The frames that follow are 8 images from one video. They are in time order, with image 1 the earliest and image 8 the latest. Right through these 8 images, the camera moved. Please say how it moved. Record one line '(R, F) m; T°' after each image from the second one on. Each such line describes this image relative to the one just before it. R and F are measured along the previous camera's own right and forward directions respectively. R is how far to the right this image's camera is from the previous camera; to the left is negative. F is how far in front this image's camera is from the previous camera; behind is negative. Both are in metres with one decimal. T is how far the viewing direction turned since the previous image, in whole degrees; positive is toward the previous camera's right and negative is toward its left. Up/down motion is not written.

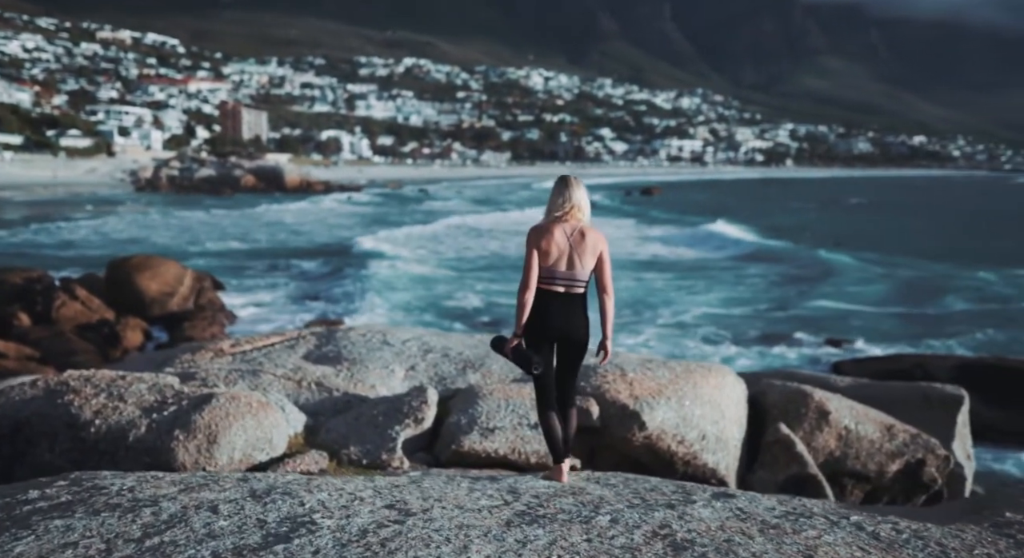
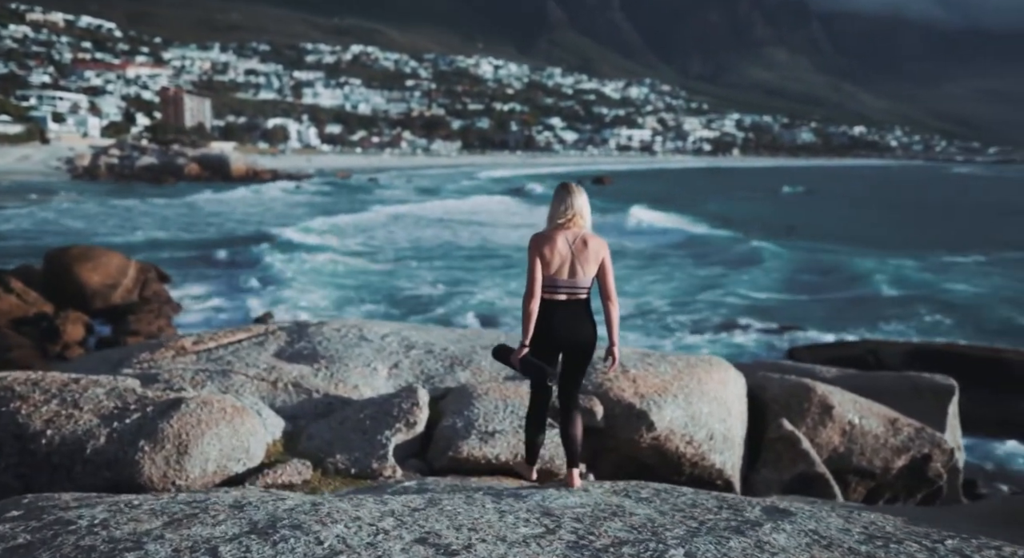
(-0.3, +0.4) m; +3°
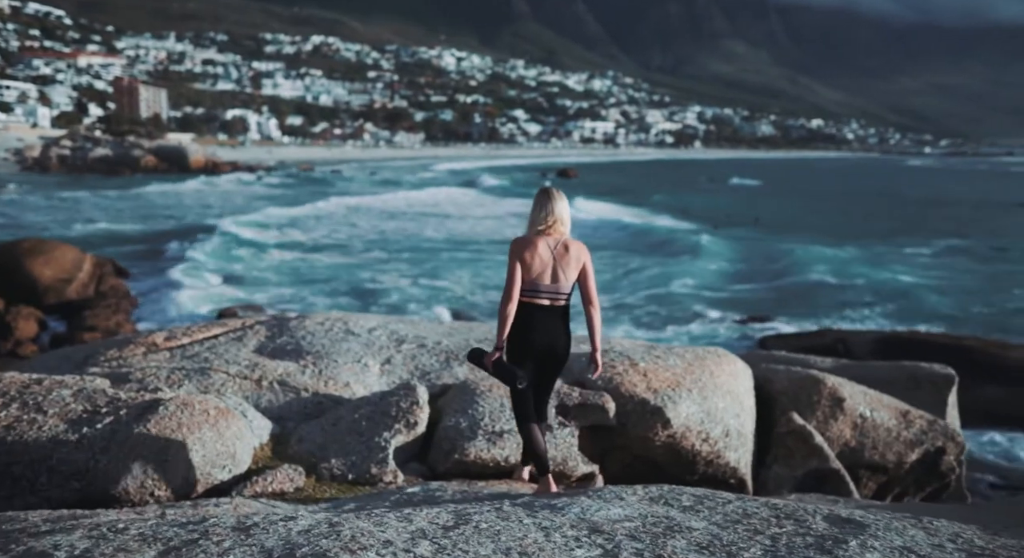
(-0.2, +0.3) m; +2°
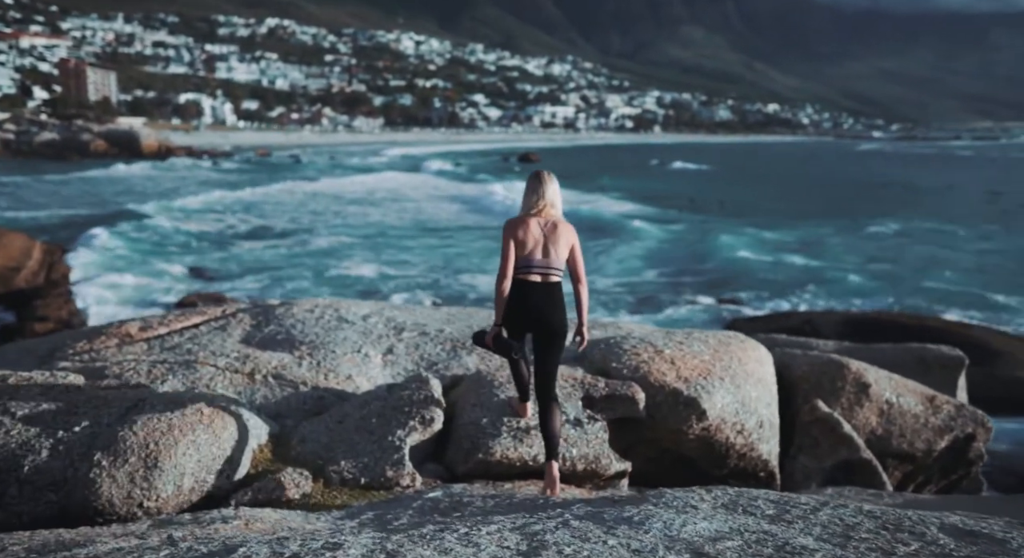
(-0.3, +0.4) m; +3°
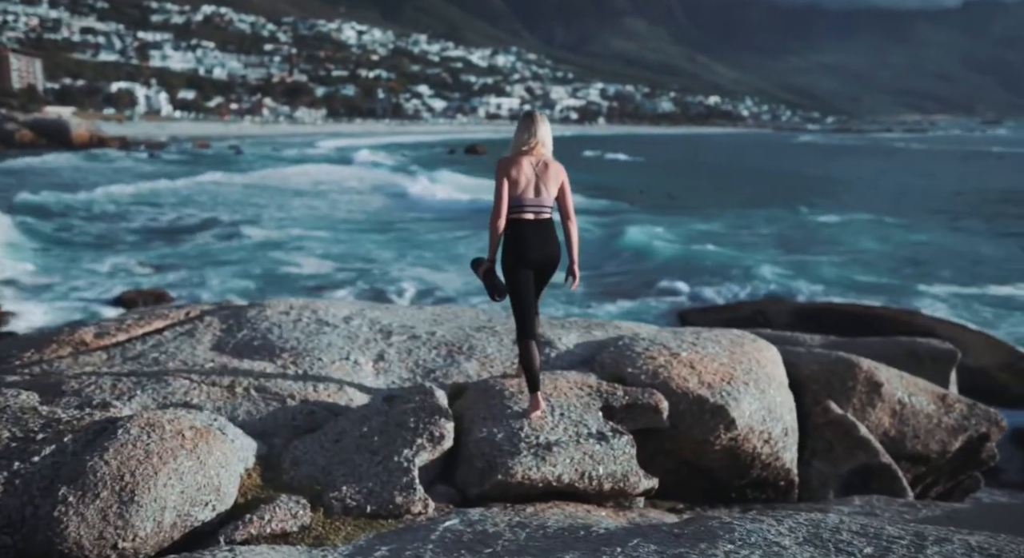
(-0.3, +0.4) m; +4°
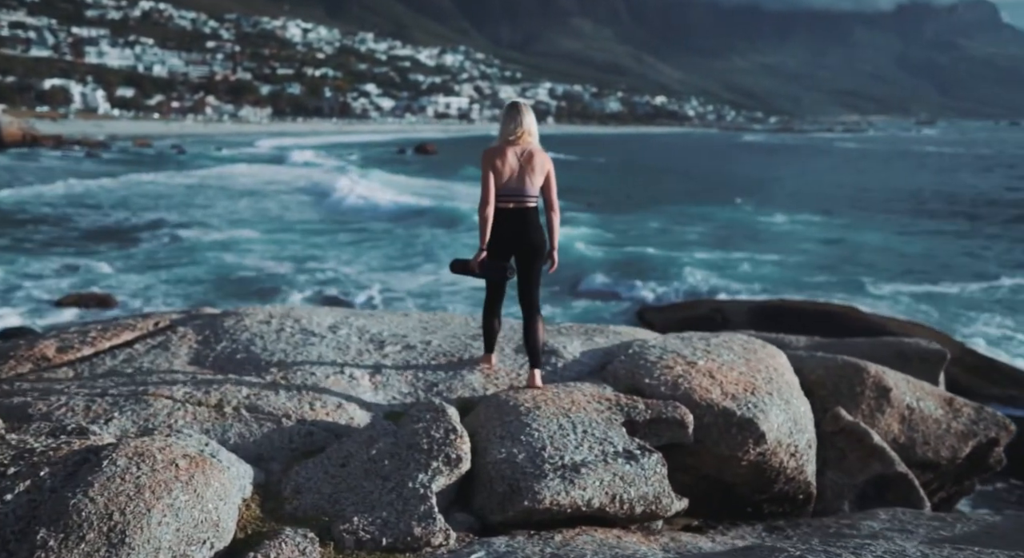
(-0.3, +0.3) m; +3°
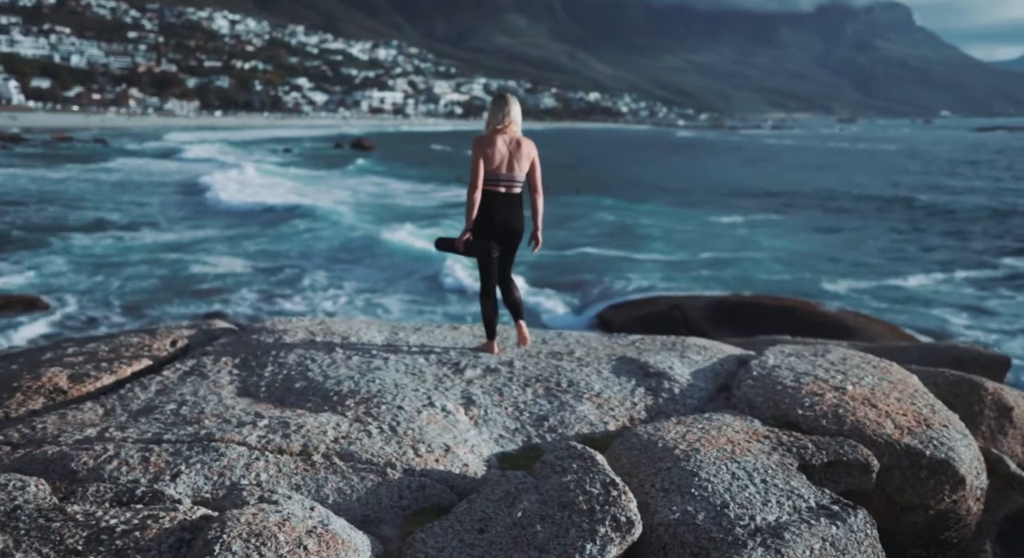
(-0.7, +0.6) m; +4°
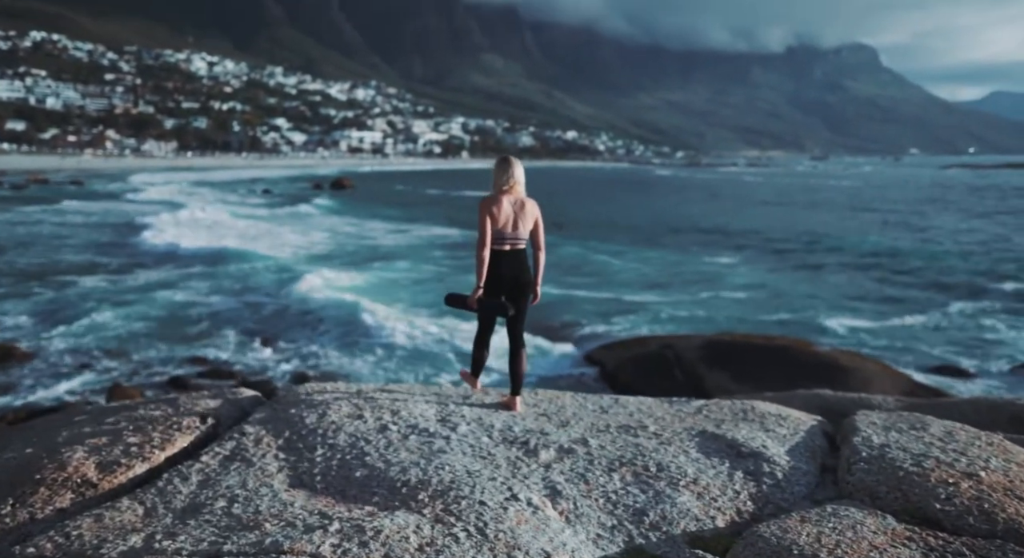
(-0.4, +0.4) m; +1°
